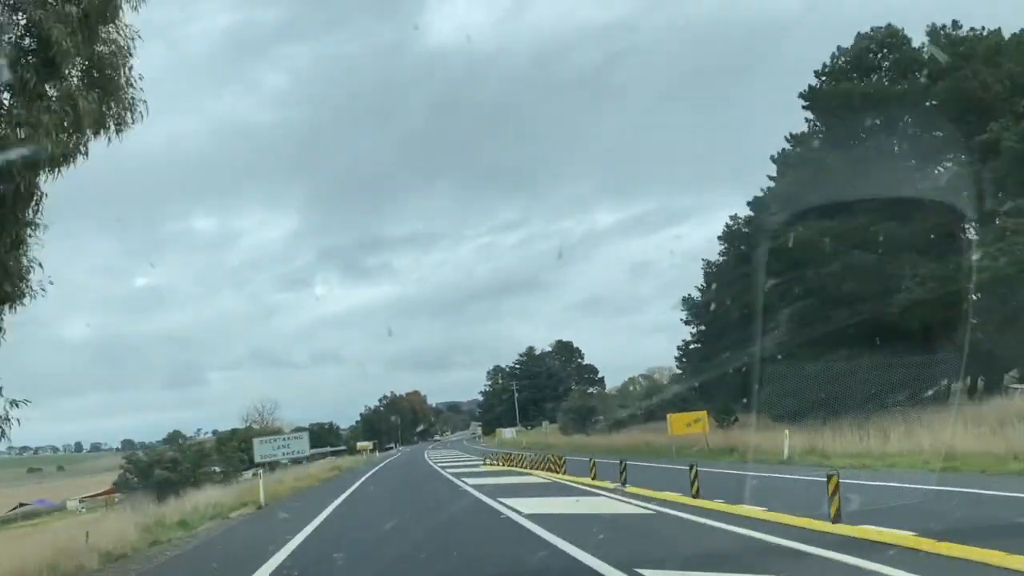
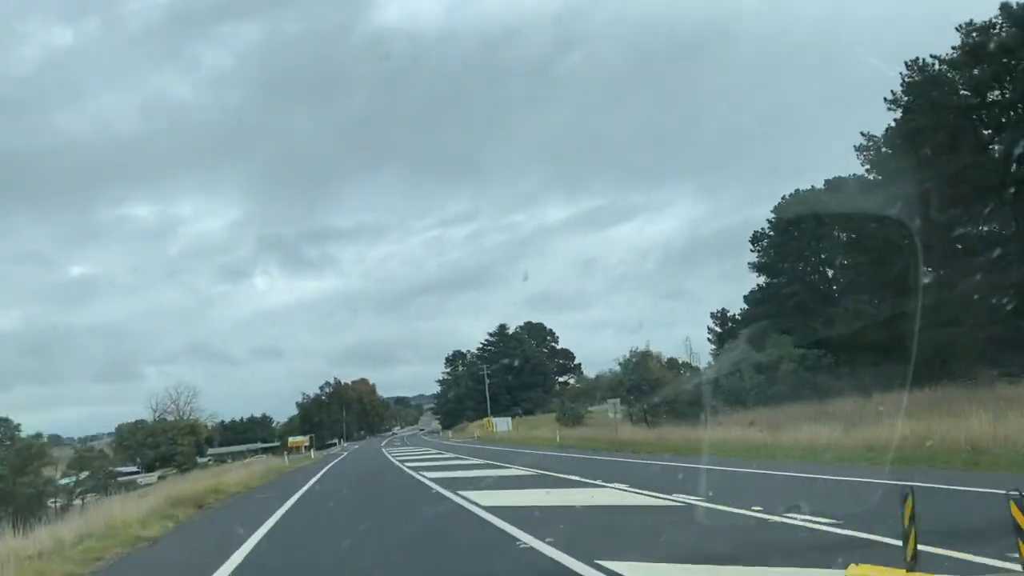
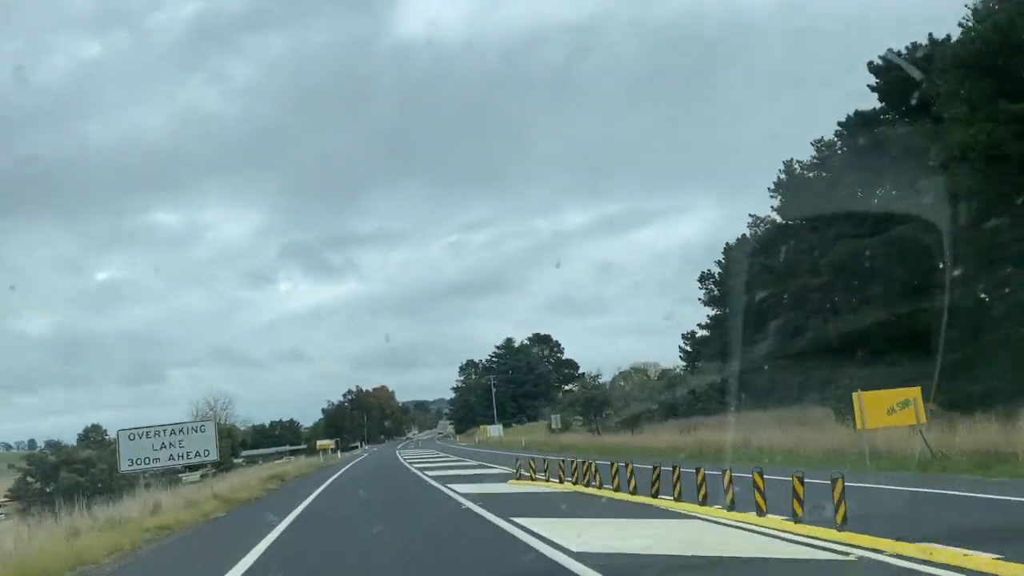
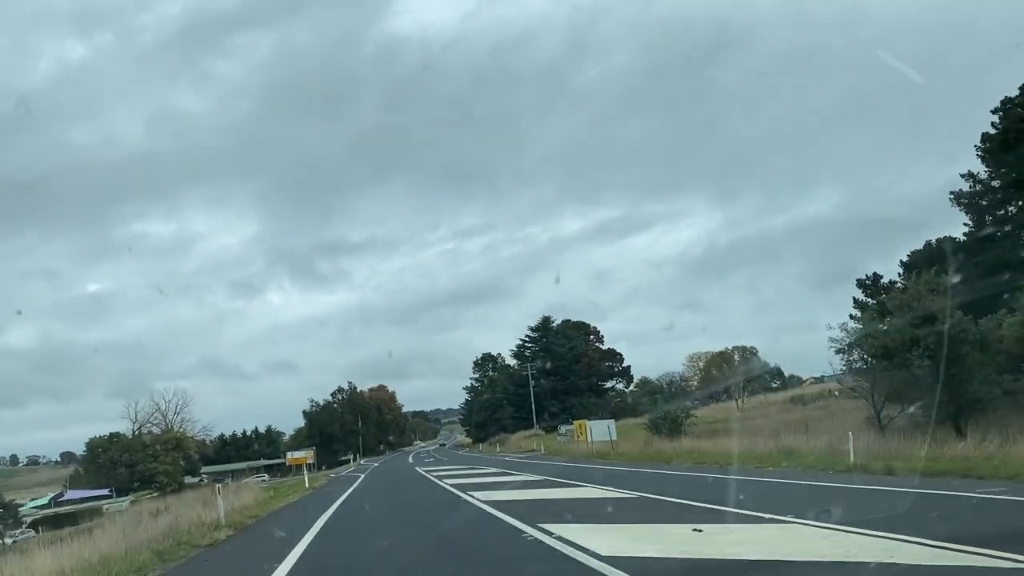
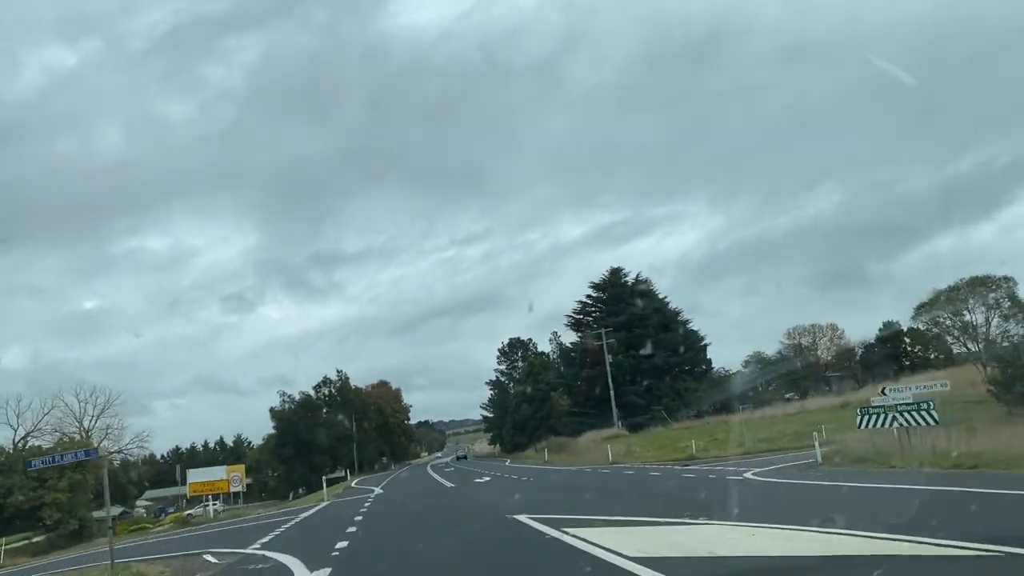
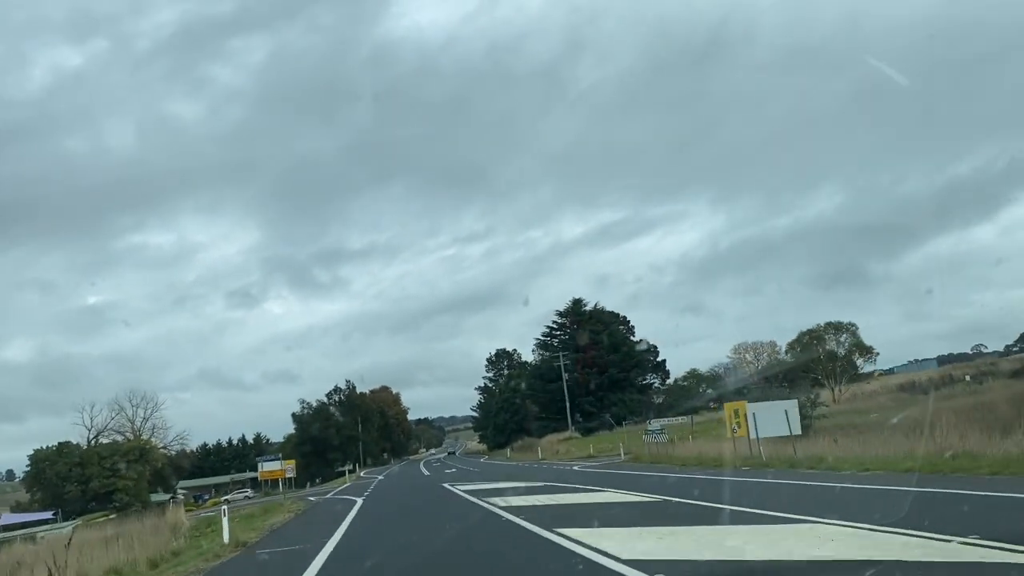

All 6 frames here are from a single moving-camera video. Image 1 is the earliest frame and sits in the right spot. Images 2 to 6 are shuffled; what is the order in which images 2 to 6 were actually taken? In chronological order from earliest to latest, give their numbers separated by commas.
3, 2, 4, 6, 5
